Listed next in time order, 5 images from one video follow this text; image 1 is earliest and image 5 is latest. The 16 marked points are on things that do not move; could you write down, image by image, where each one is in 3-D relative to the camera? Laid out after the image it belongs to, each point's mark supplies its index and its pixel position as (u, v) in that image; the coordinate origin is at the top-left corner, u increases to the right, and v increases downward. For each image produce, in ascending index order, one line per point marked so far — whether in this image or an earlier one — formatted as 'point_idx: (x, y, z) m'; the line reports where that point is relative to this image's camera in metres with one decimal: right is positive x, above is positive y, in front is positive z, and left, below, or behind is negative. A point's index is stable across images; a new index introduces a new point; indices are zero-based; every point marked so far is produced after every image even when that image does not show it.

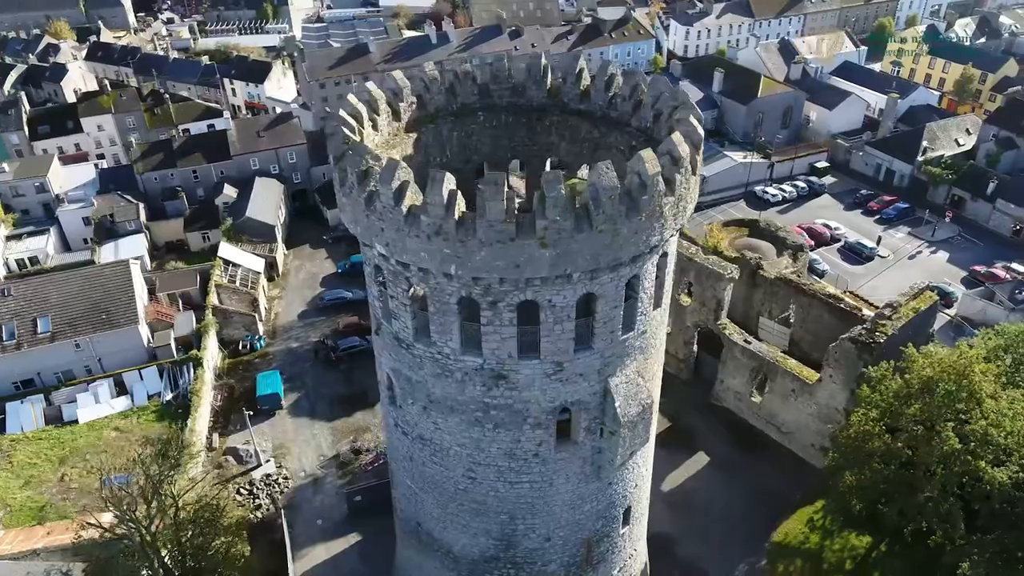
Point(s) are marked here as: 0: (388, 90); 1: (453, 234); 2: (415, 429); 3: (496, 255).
0: (-3.0, +4.9, +17.9) m
1: (-1.1, +1.0, +13.5) m
2: (-2.3, -3.3, +17.6) m
3: (-0.3, +0.6, +13.6) m
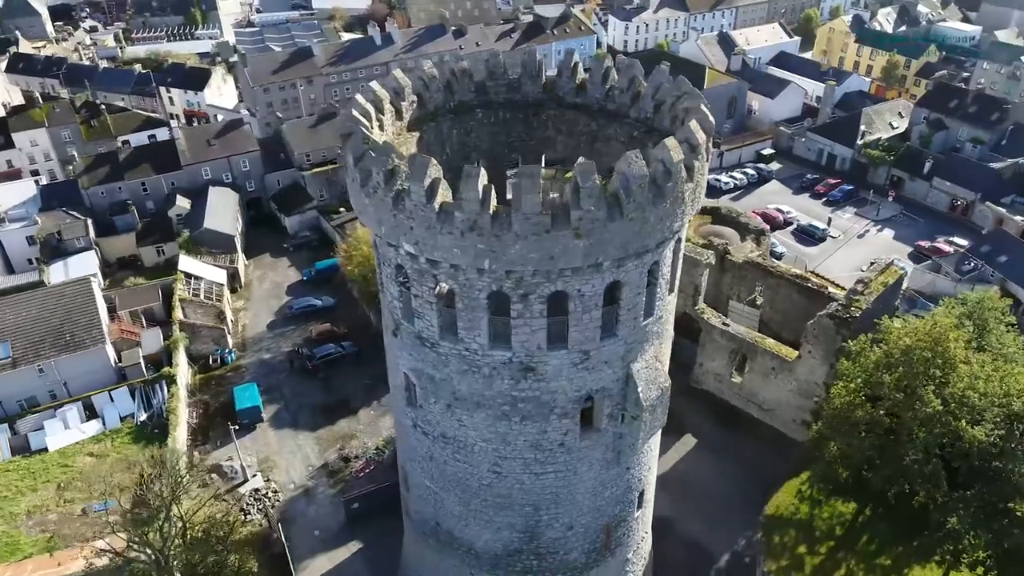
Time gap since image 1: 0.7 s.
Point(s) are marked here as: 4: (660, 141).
0: (-2.9, +4.8, +17.8) m
1: (-0.4, +1.1, +13.6) m
2: (-1.8, -3.3, +17.6) m
3: (+0.3, +0.8, +13.8) m
4: (+3.5, +3.5, +17.7) m
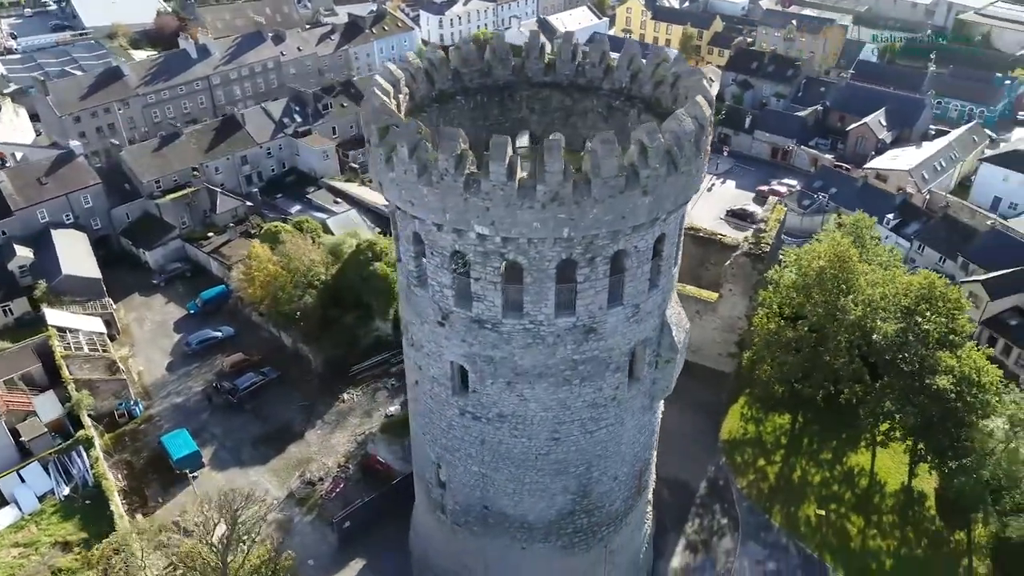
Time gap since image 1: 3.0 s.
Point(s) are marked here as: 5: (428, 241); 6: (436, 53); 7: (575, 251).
0: (-3.0, +4.9, +17.6) m
1: (+1.1, +1.7, +14.3) m
2: (-0.5, -2.9, +17.8) m
3: (+1.9, +1.5, +14.6) m
4: (+3.4, +4.7, +19.2) m
5: (-1.8, +1.0, +16.0) m
6: (-2.0, +6.1, +19.3) m
7: (+1.3, +0.8, +15.2) m
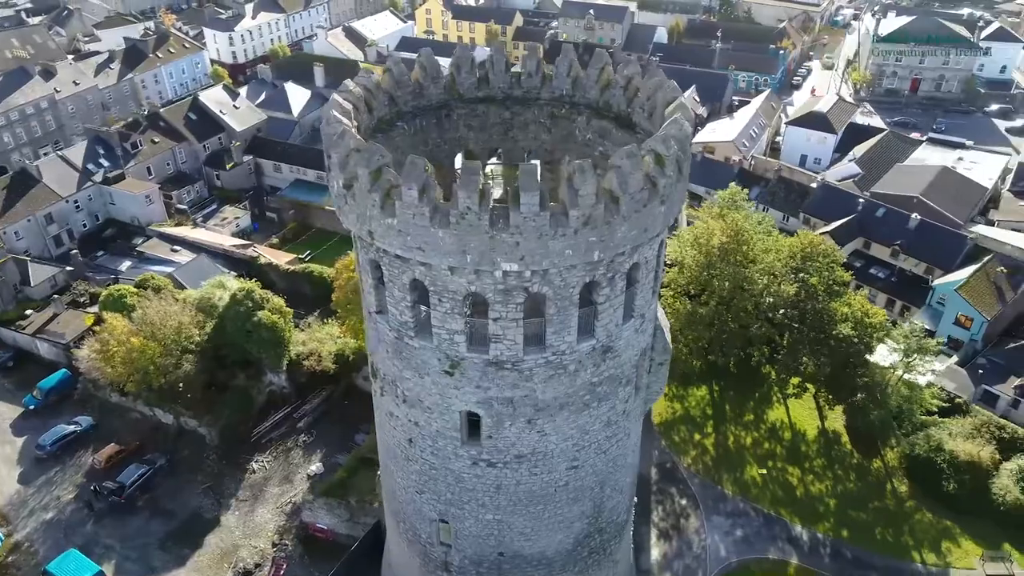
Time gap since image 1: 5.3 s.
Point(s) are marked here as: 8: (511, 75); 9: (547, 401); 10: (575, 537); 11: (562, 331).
0: (-3.7, +3.6, +15.6) m
1: (+1.6, +1.3, +13.5) m
2: (0.0, -3.6, +16.7) m
3: (+2.3, +1.2, +14.0) m
4: (+2.0, +4.5, +18.8) m
5: (-1.5, 0.0, +14.4) m
6: (-3.4, +5.0, +17.5) m
7: (+1.7, +0.3, +14.5) m
8: (0.0, +5.6, +19.2) m
9: (+0.7, -2.4, +15.9) m
10: (+1.6, -6.3, +18.9) m
11: (+1.0, -0.9, +15.0) m
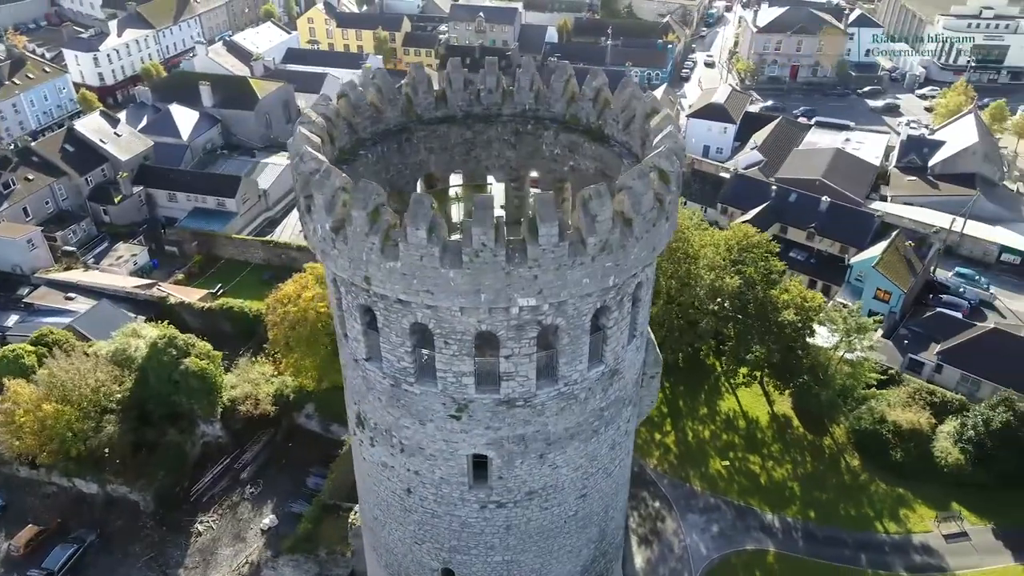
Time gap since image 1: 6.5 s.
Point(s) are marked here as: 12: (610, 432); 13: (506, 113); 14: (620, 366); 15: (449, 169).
0: (-3.9, +2.7, +14.1) m
1: (+1.8, +0.8, +12.9) m
2: (+0.2, -4.3, +15.8) m
3: (+2.4, +0.8, +13.5) m
4: (+1.1, +4.0, +18.2) m
5: (-1.3, -0.7, +13.3) m
6: (-4.0, +4.0, +16.1) m
7: (+1.9, -0.2, +13.9) m
8: (-1.0, +4.9, +18.2) m
9: (+0.9, -3.0, +15.2) m
10: (+1.7, -6.8, +18.3) m
11: (+1.2, -1.4, +14.3) m
12: (+2.2, -3.2, +16.4) m
13: (-0.1, +4.4, +18.5) m
14: (+2.3, -1.6, +15.5) m
15: (-1.5, +3.1, +18.8) m
